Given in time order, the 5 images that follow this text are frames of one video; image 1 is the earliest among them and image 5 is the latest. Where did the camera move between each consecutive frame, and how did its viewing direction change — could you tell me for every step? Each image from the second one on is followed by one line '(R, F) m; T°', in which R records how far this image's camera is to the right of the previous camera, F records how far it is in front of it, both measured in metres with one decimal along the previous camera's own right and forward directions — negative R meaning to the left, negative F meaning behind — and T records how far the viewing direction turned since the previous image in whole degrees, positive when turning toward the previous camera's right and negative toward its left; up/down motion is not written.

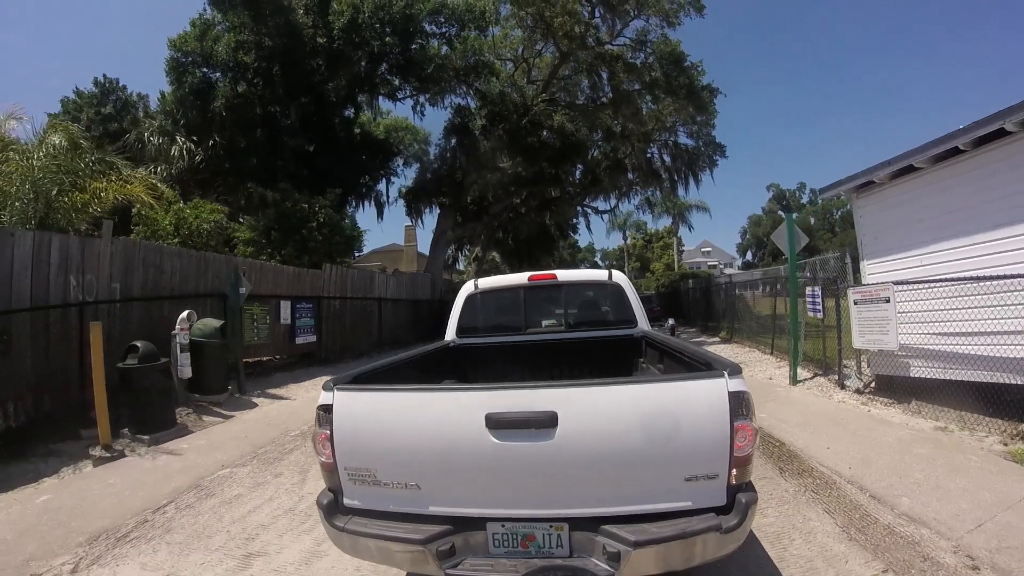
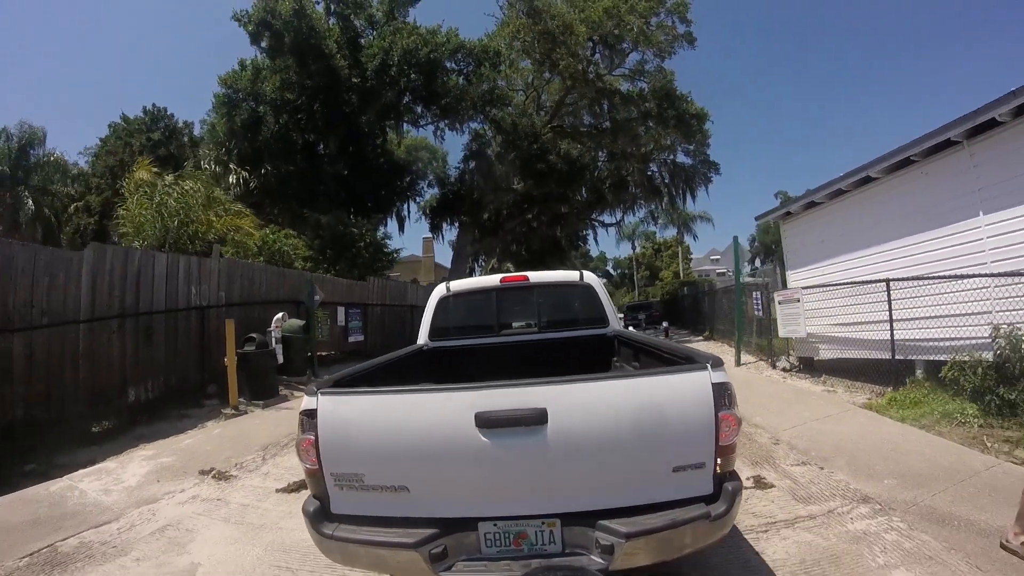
(+0.1, -0.9) m; -2°
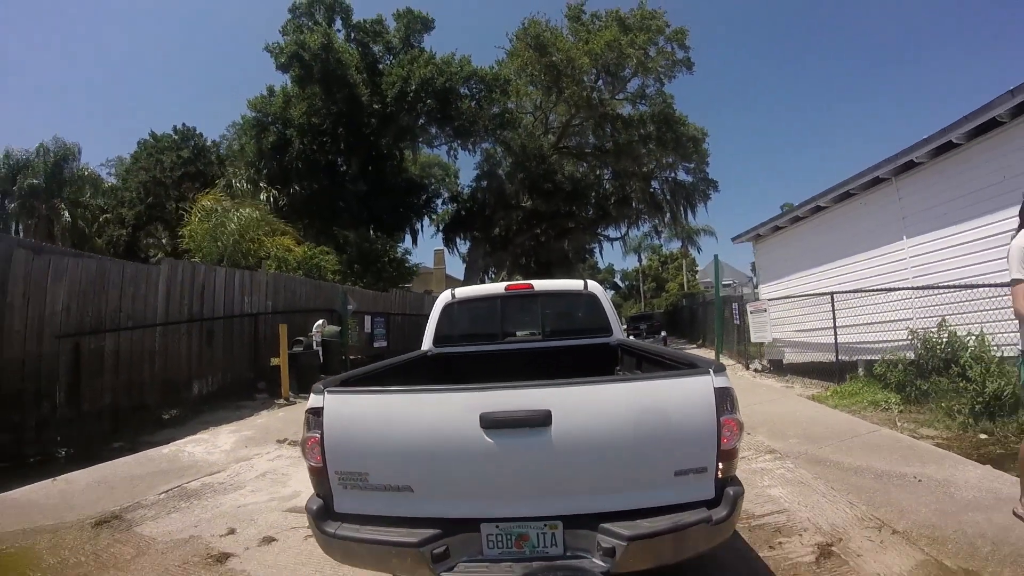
(+0.1, -0.6) m; -1°
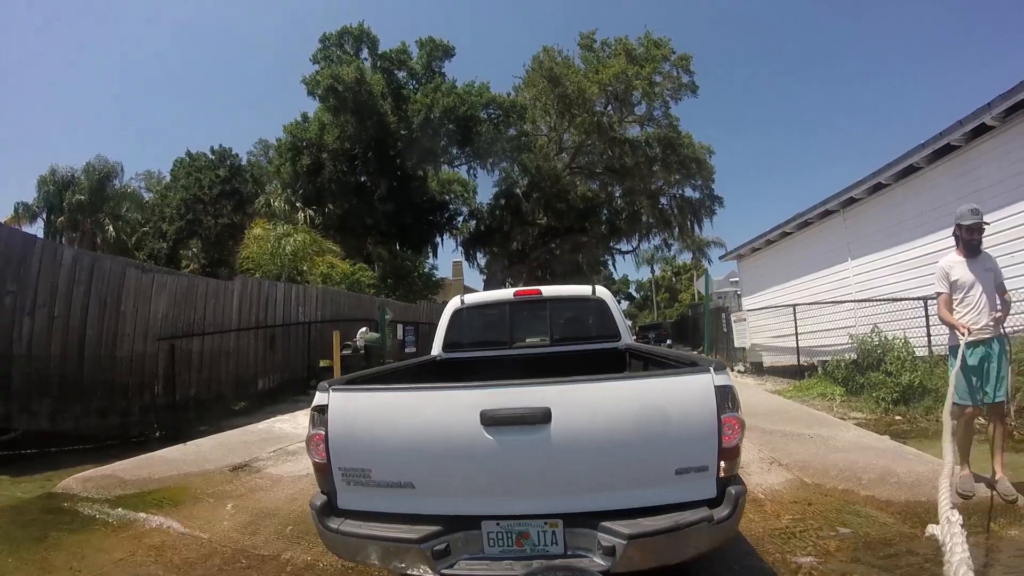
(+0.1, -0.7) m; -2°
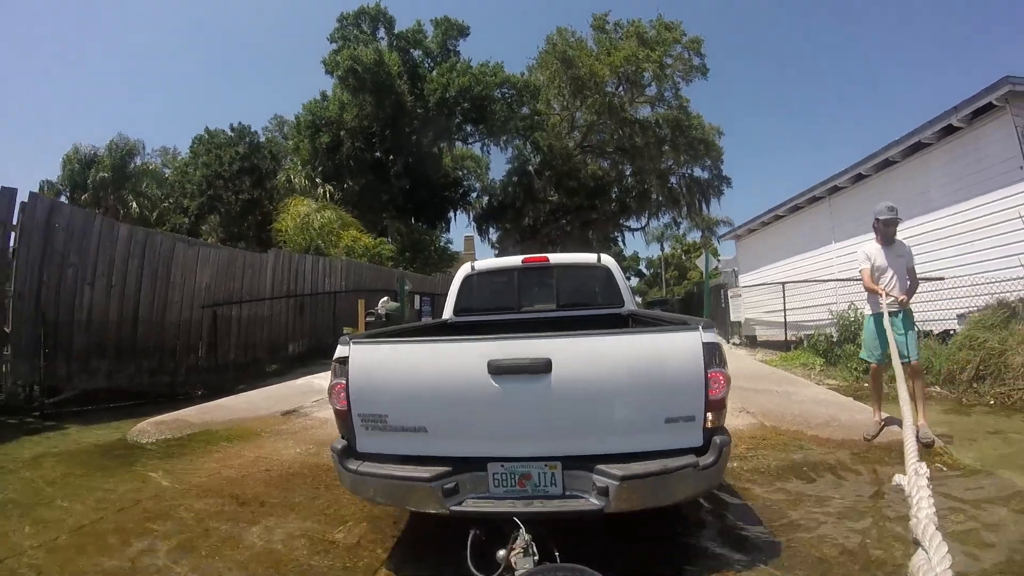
(0.0, -0.4) m; -1°
